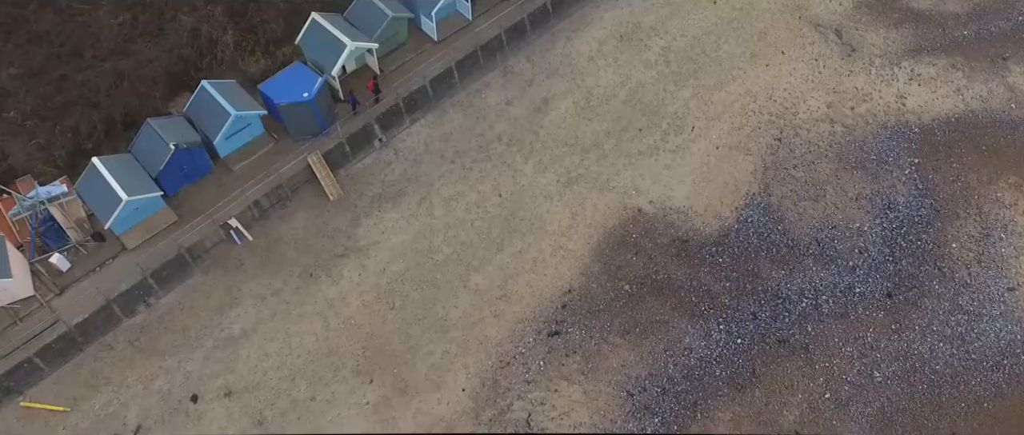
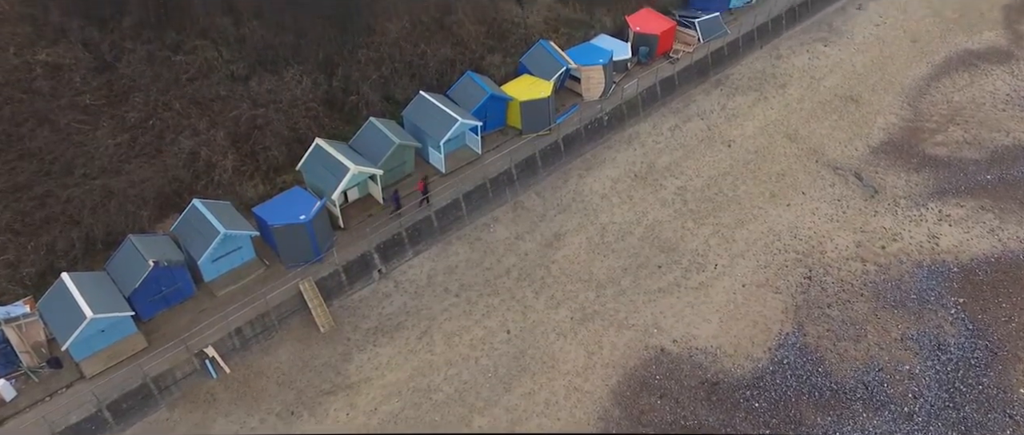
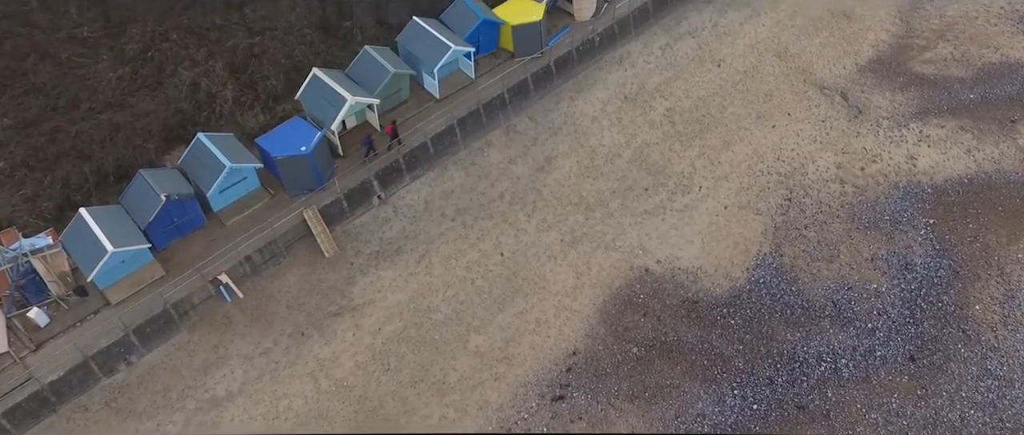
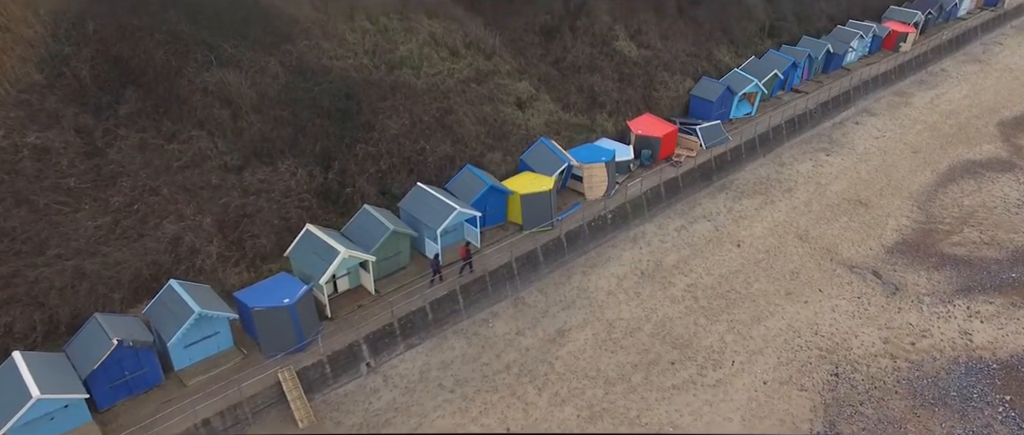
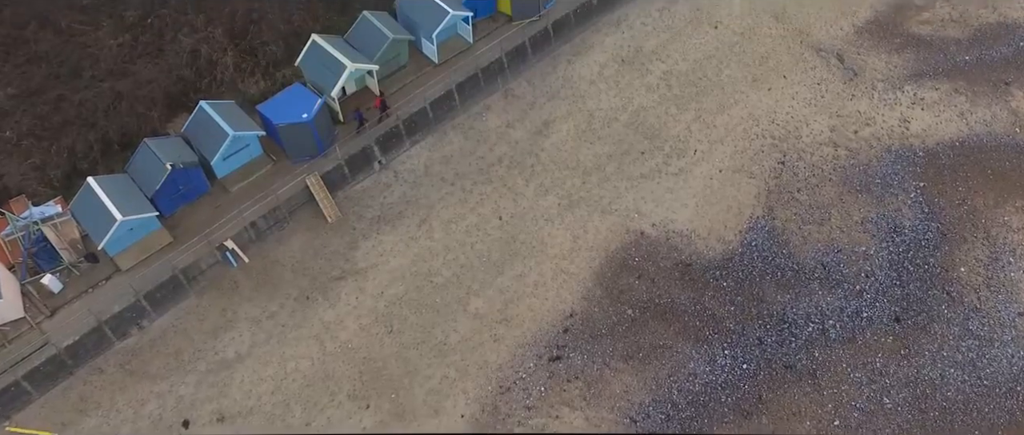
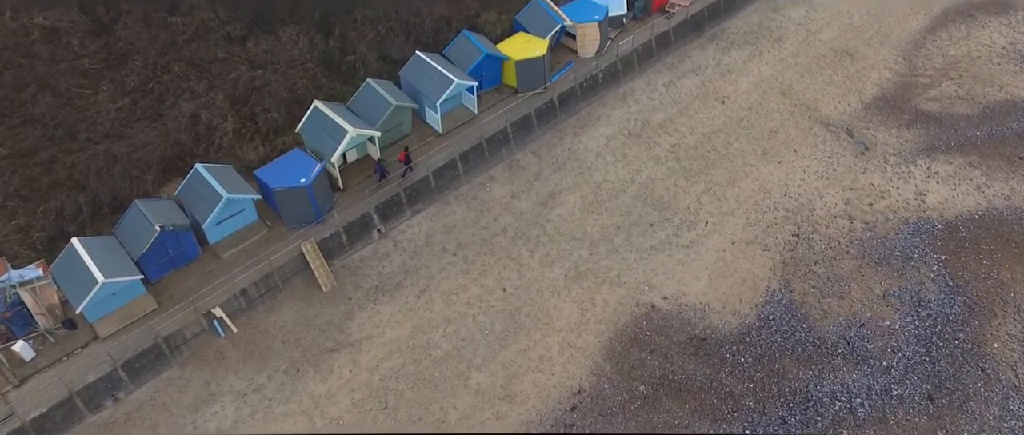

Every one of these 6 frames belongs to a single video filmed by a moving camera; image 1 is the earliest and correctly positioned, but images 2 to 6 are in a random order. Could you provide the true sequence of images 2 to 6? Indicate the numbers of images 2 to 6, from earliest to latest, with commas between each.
5, 3, 6, 2, 4
